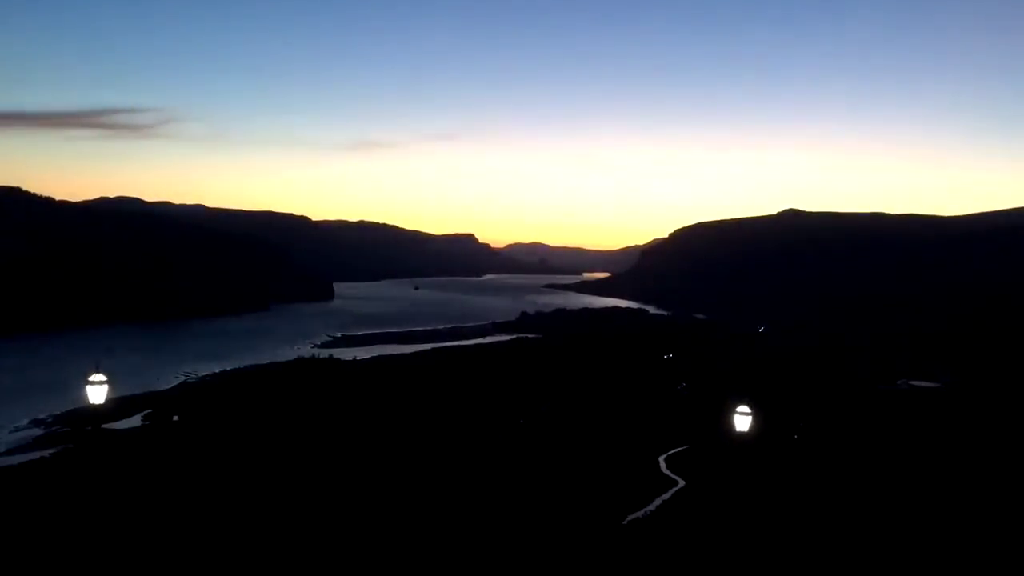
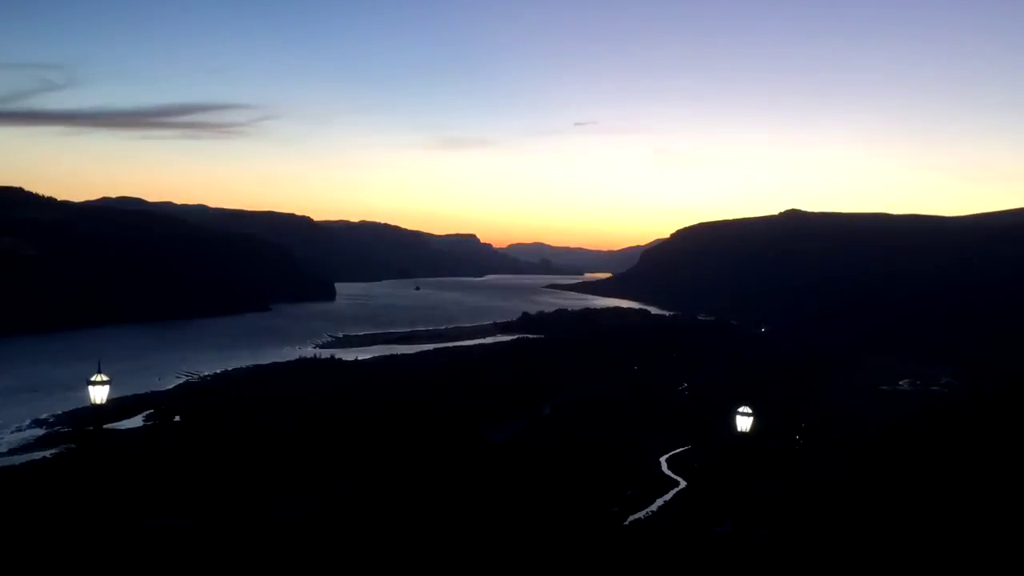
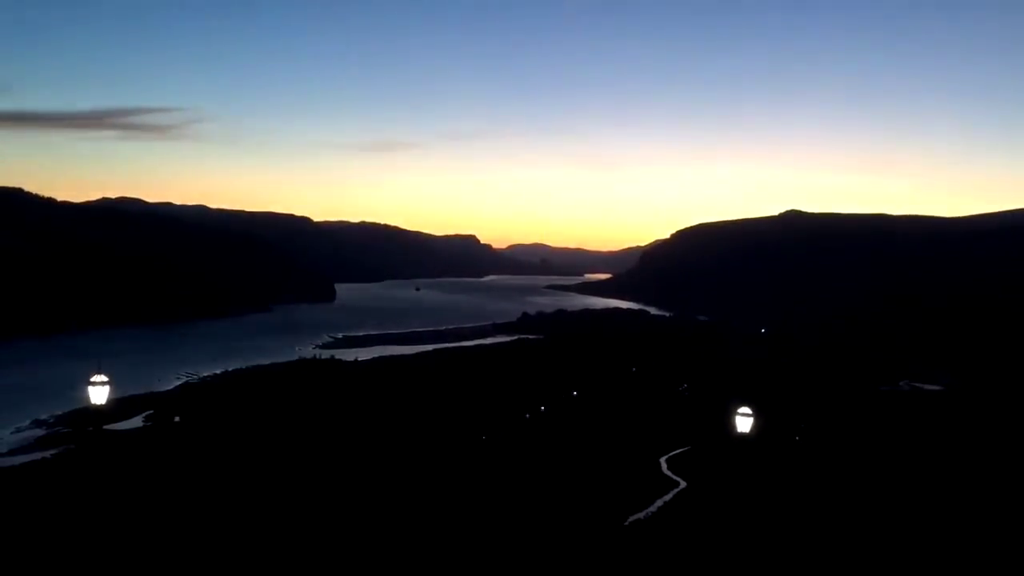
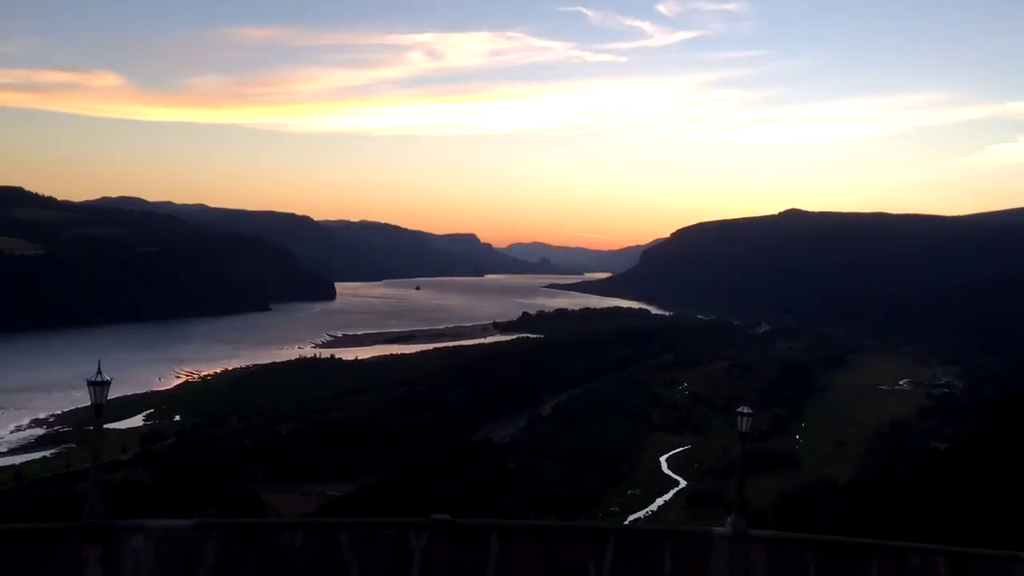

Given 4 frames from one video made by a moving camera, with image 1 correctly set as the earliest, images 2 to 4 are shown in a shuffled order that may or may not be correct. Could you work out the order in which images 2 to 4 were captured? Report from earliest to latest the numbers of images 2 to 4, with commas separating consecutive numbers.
3, 2, 4
